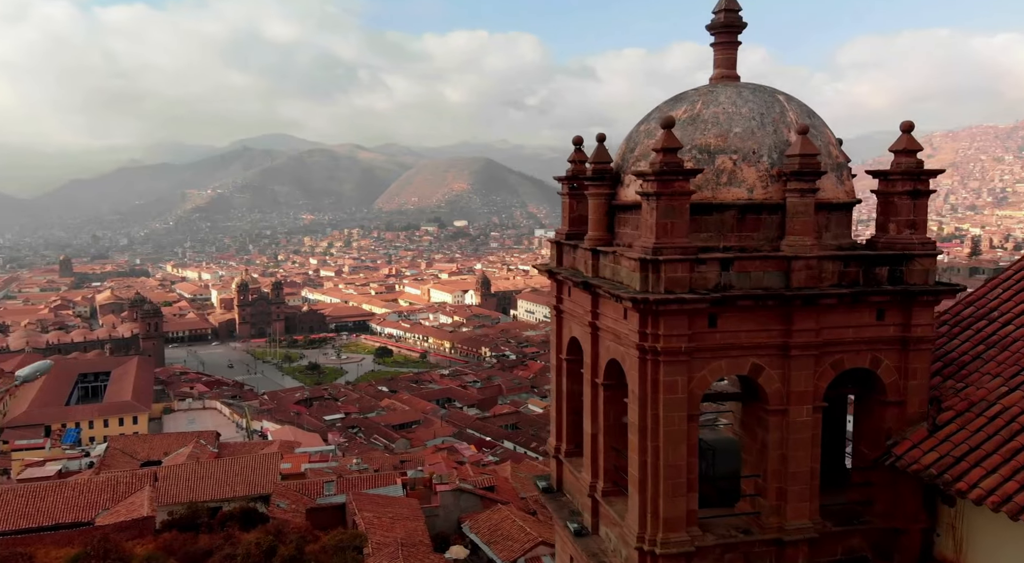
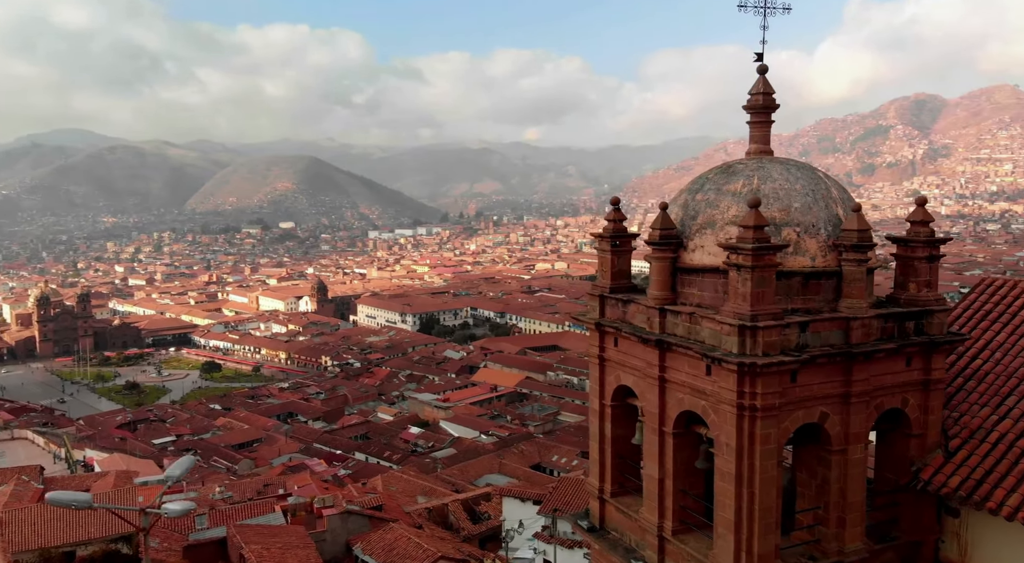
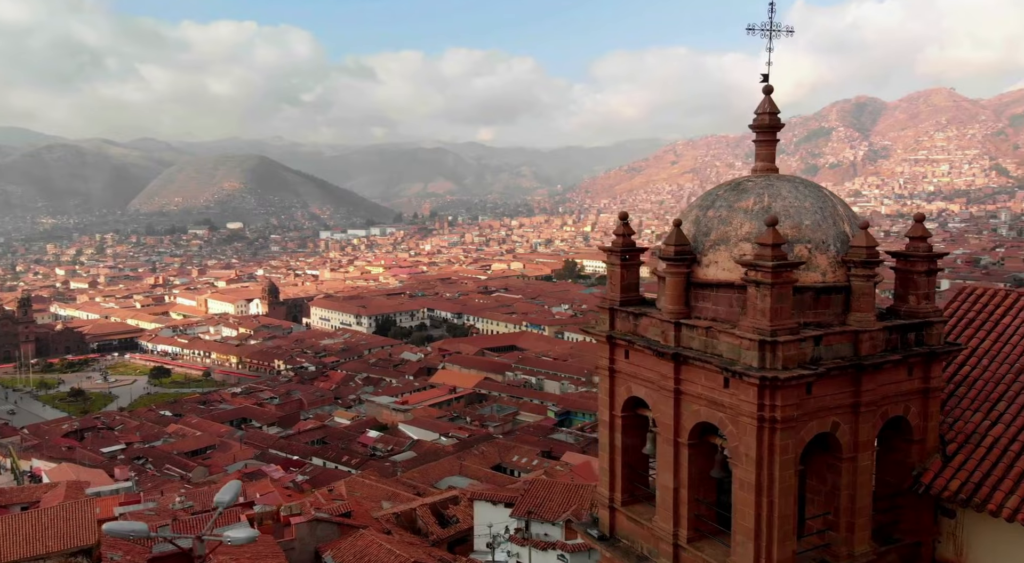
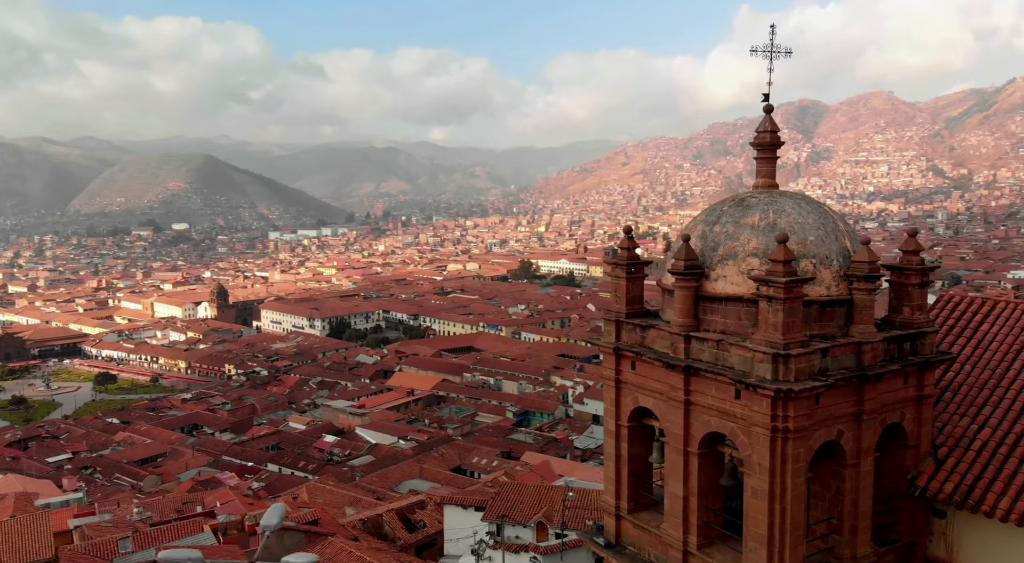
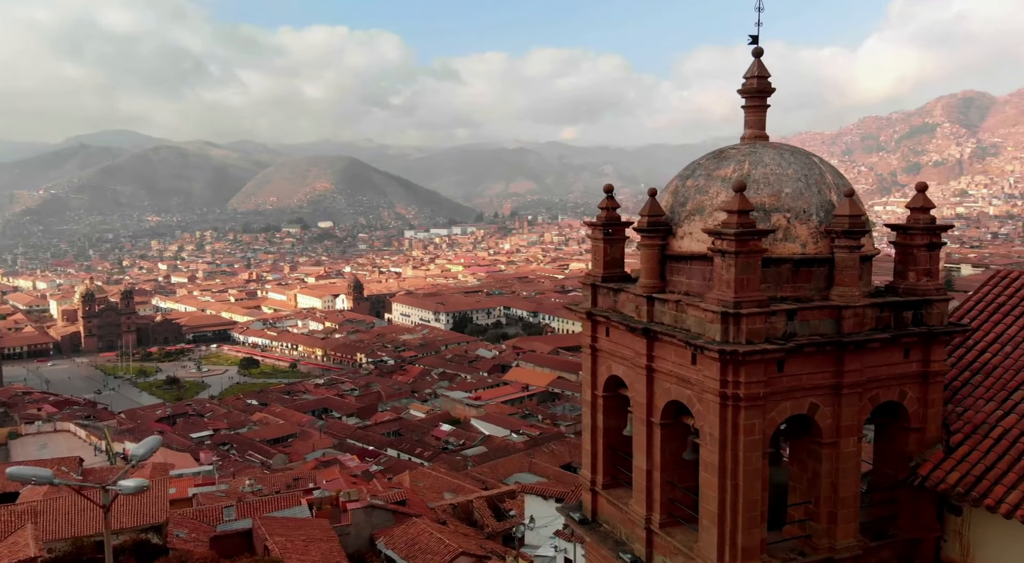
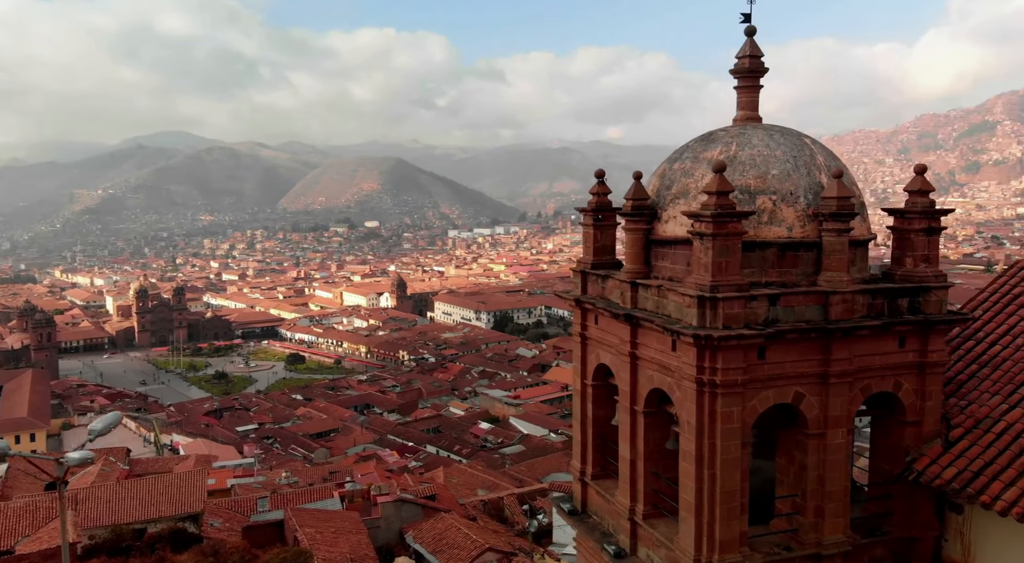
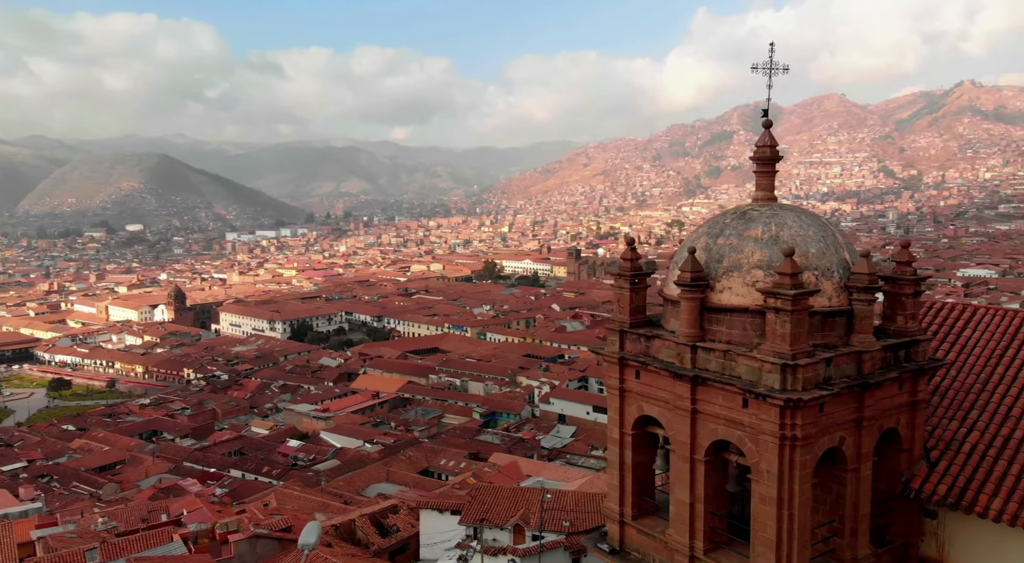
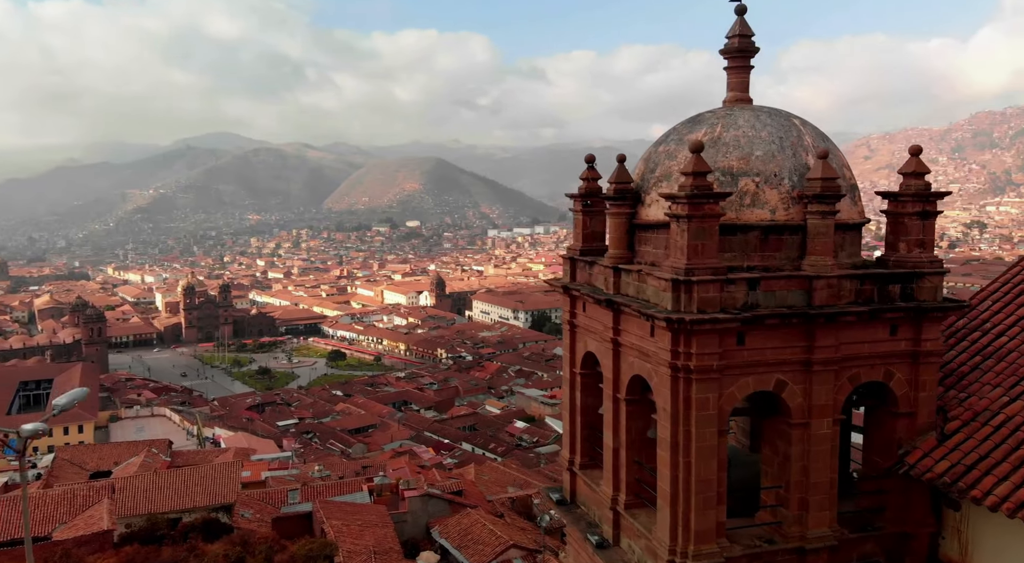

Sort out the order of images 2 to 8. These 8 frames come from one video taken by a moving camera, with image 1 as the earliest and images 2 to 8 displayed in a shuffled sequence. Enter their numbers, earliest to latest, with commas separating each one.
8, 6, 5, 2, 3, 4, 7
